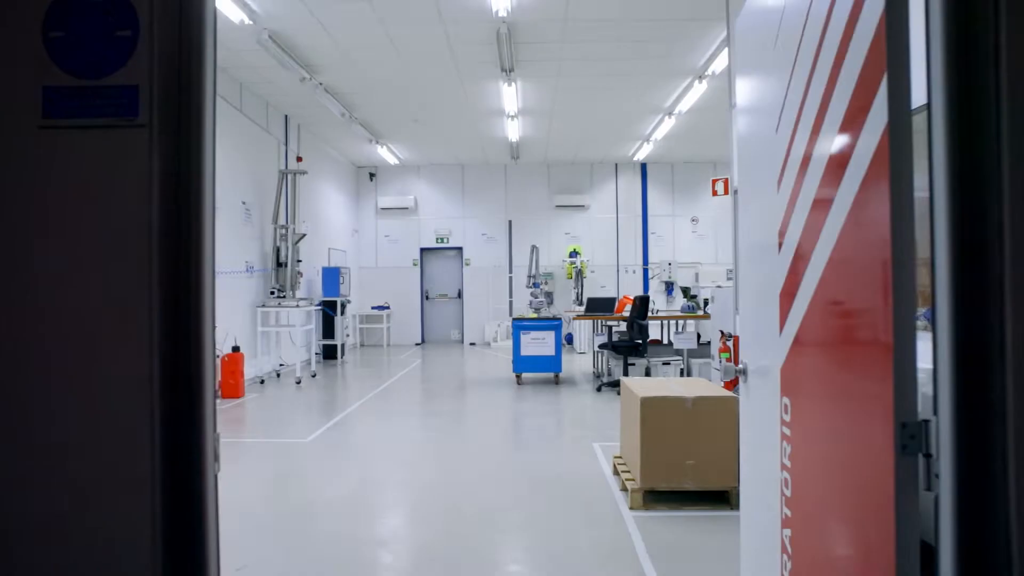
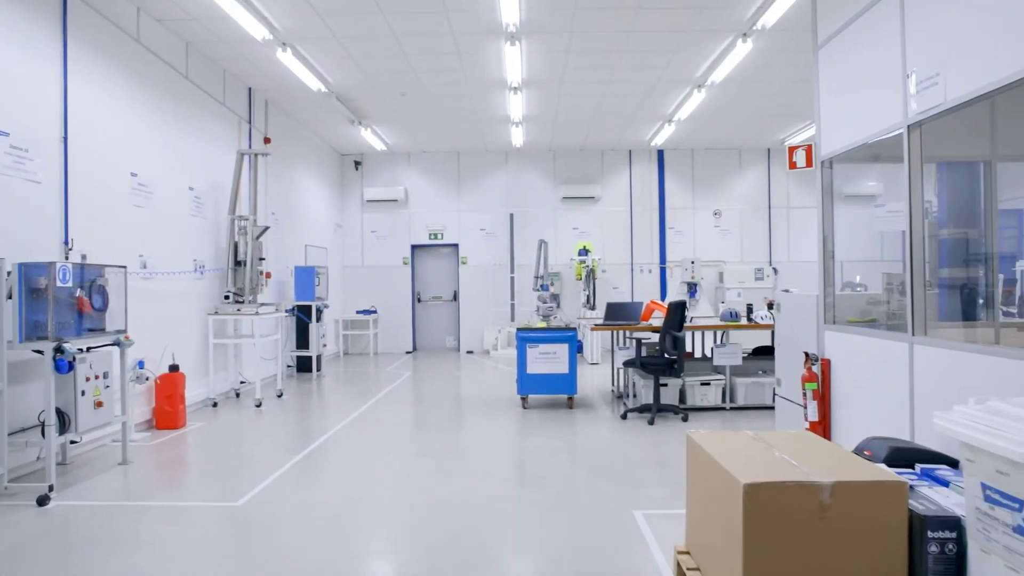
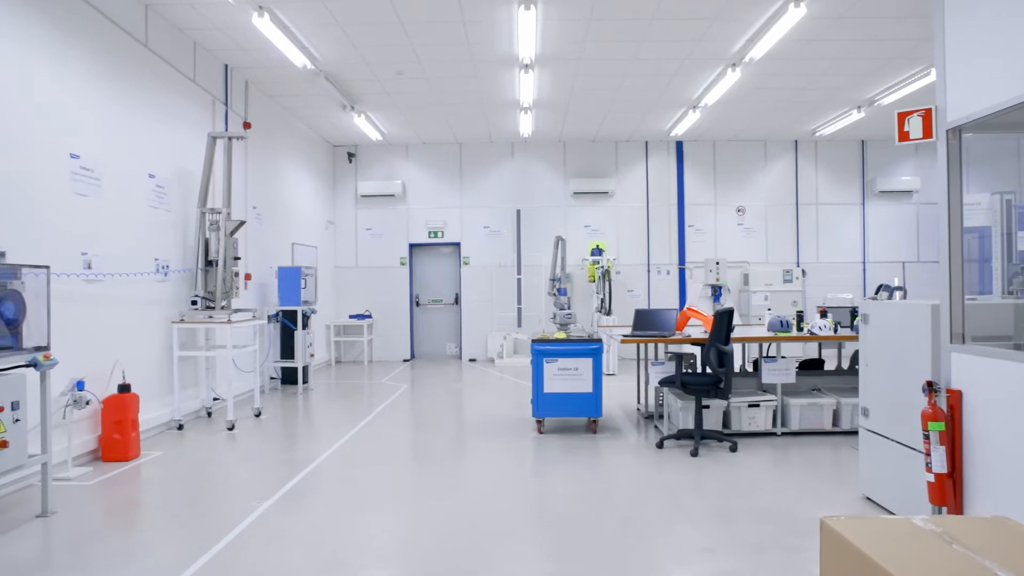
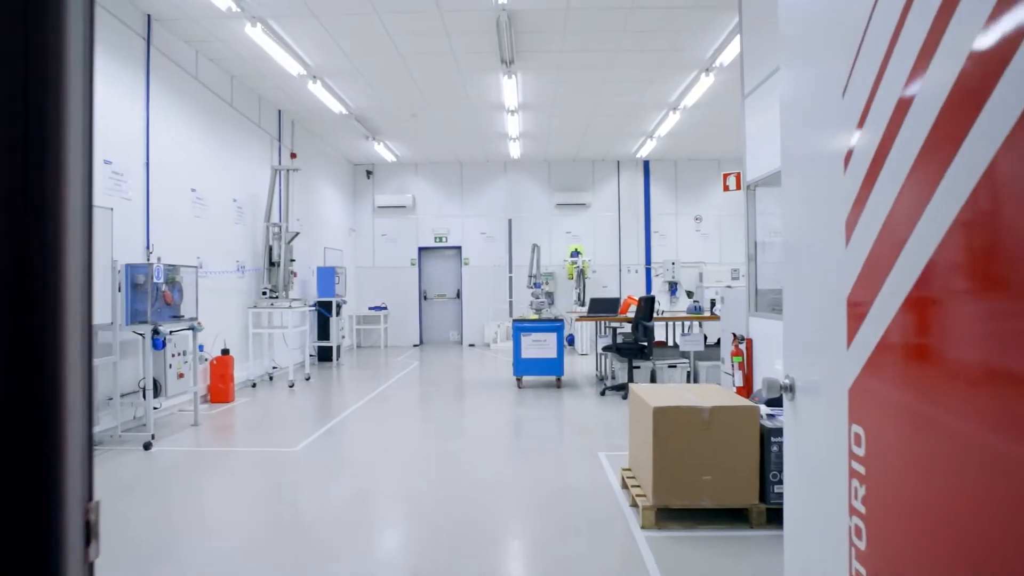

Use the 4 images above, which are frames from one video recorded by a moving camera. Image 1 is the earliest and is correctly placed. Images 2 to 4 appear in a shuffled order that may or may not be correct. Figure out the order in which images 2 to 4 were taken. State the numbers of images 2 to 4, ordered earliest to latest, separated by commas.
4, 2, 3
